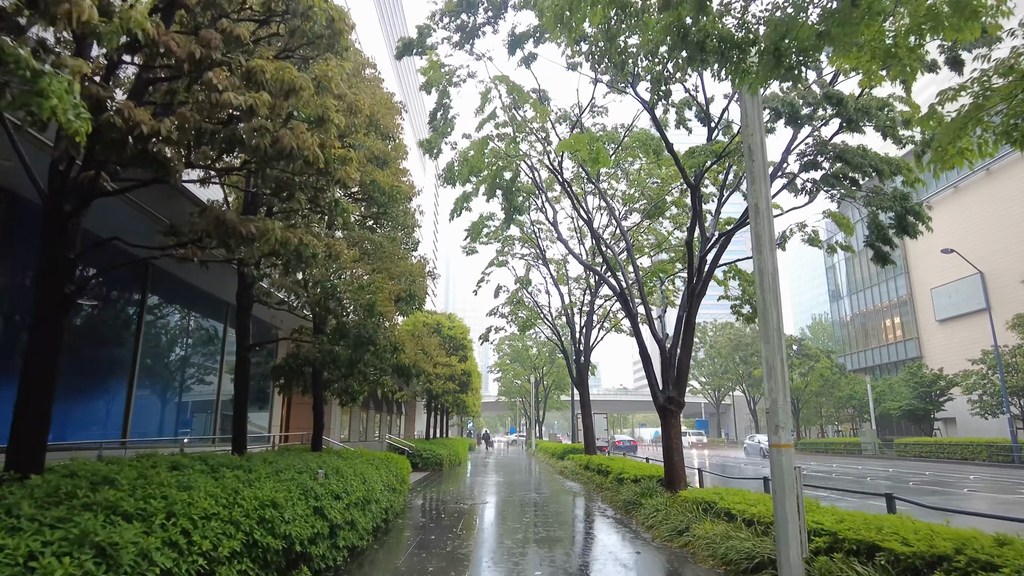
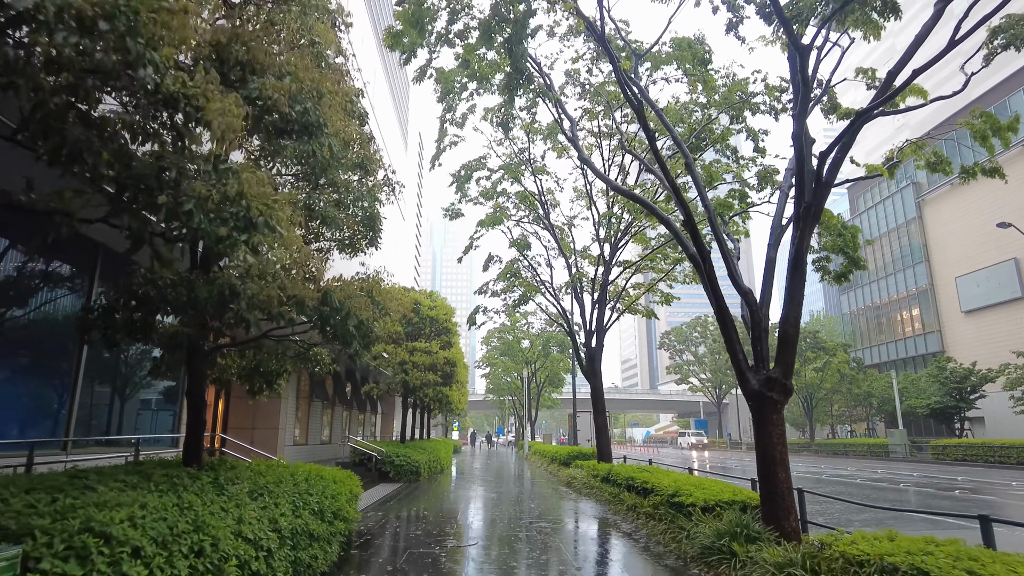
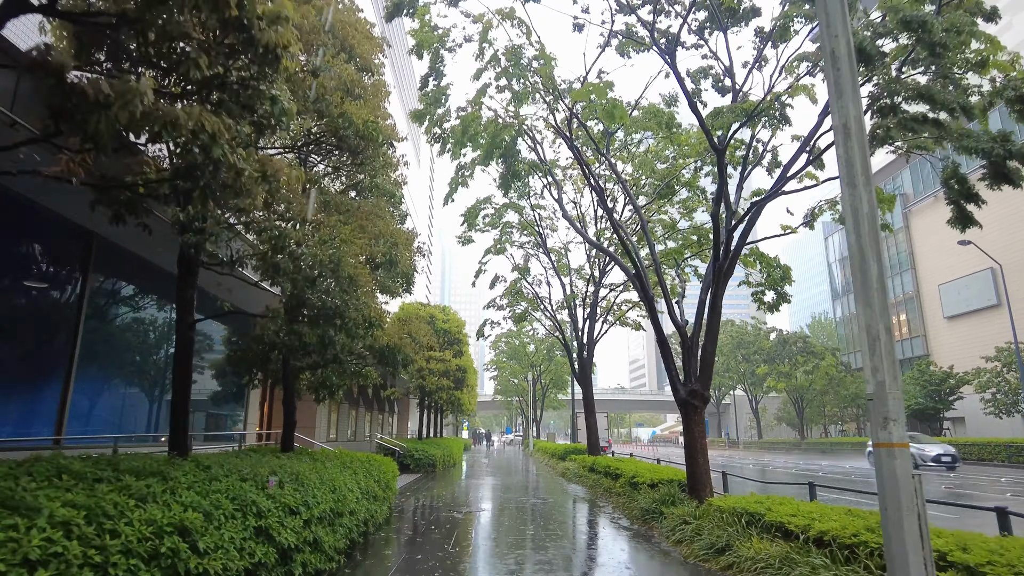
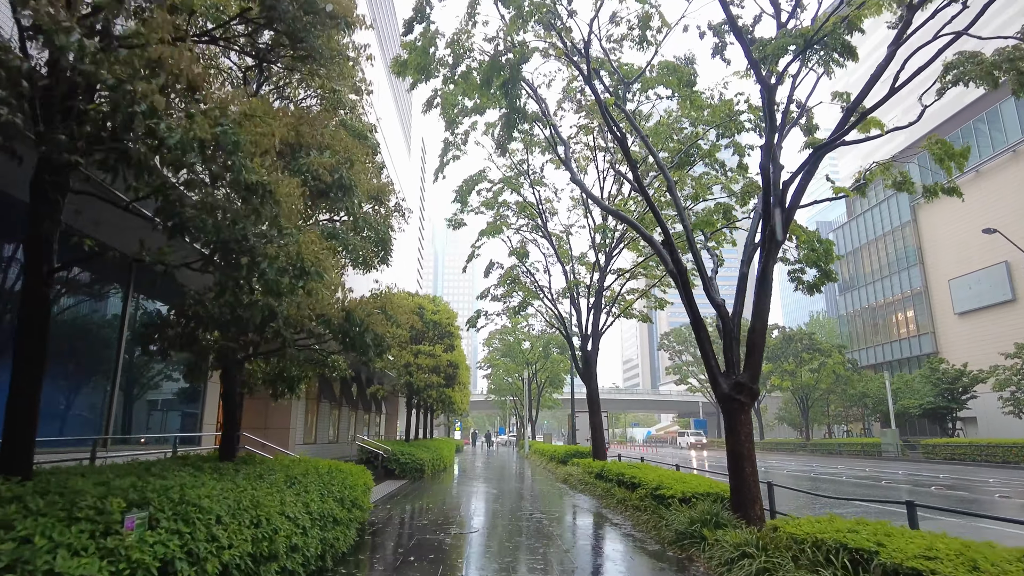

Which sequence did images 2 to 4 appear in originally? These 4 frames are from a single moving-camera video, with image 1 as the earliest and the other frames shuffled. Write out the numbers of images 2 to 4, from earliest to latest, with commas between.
3, 4, 2
